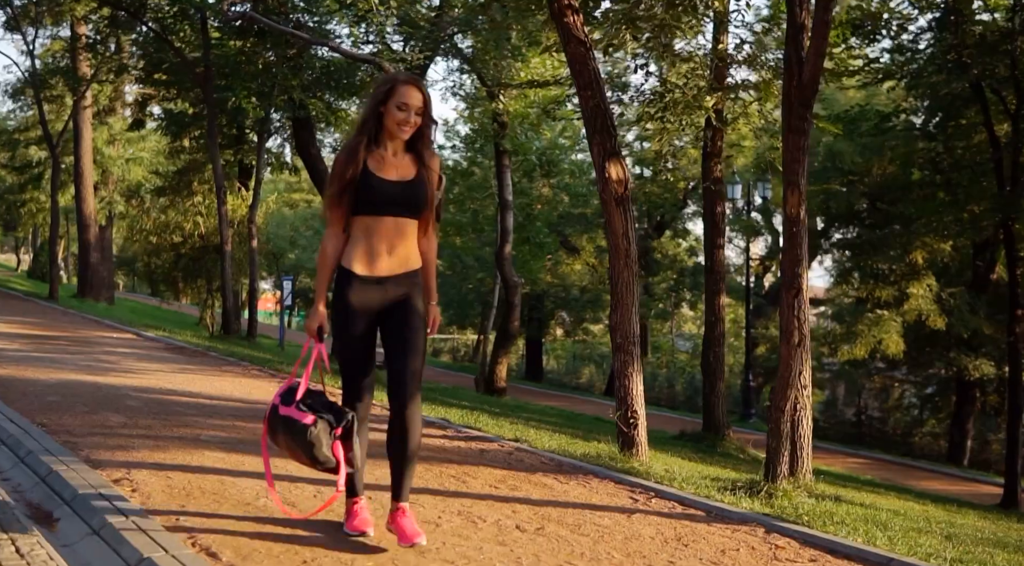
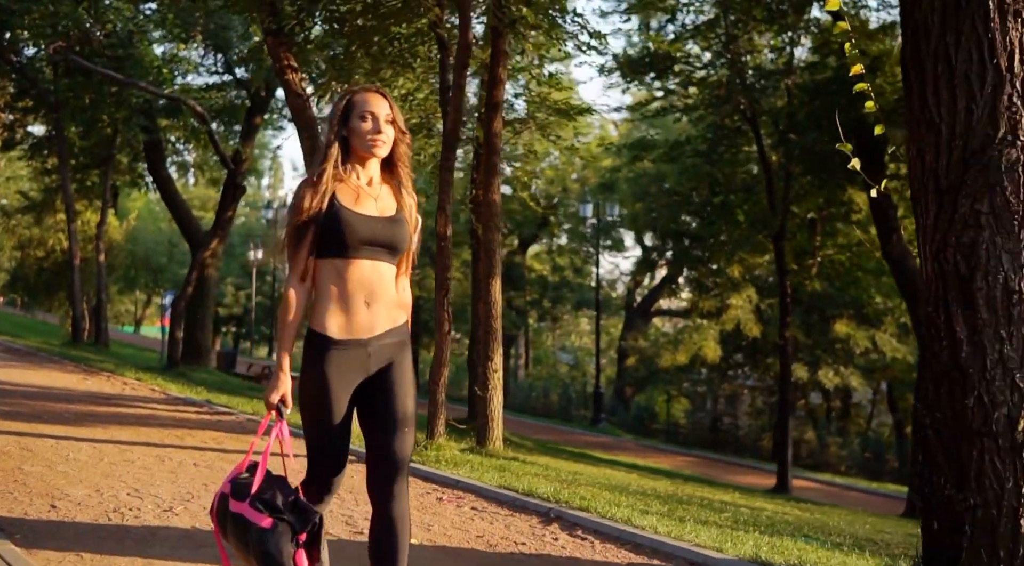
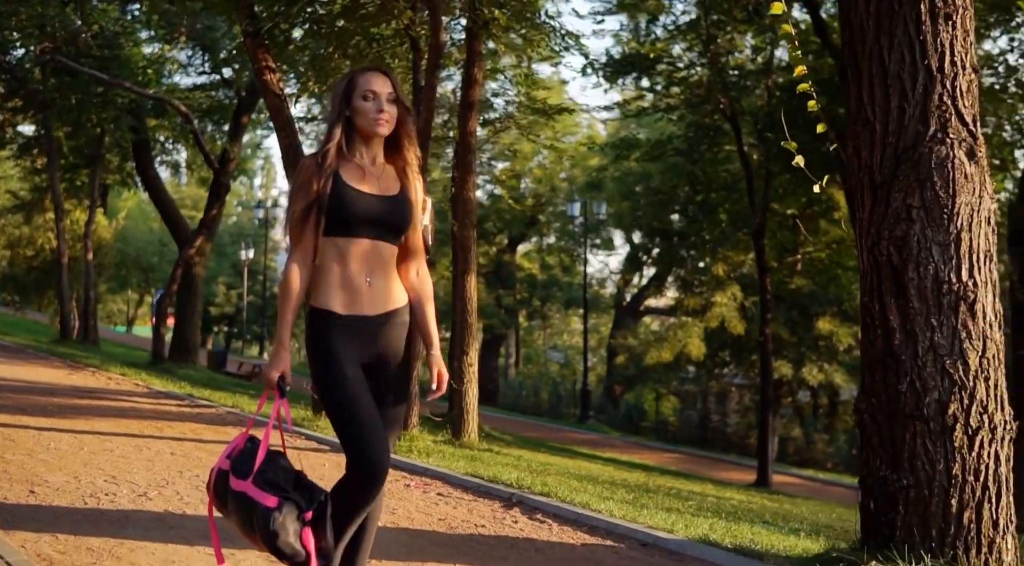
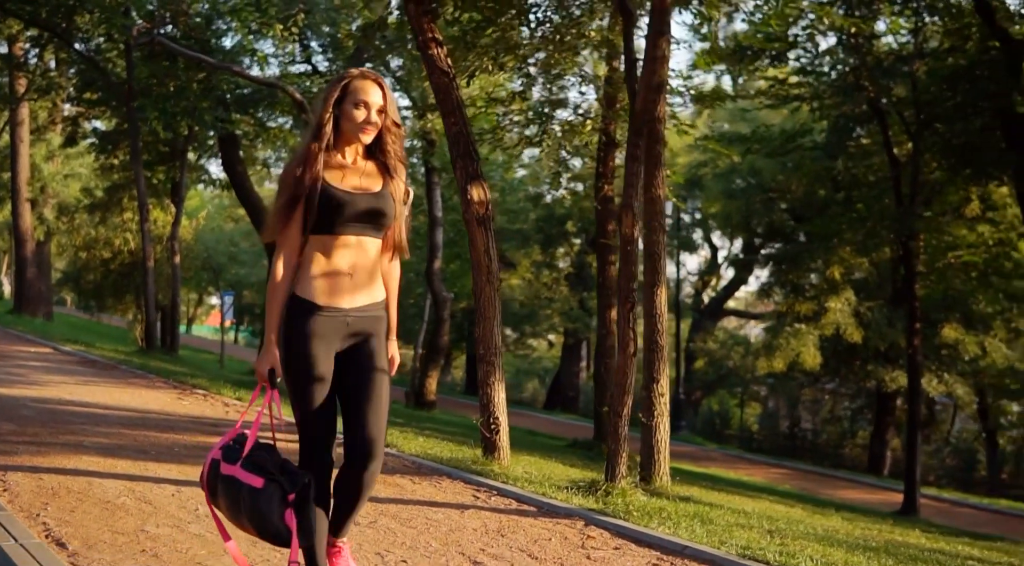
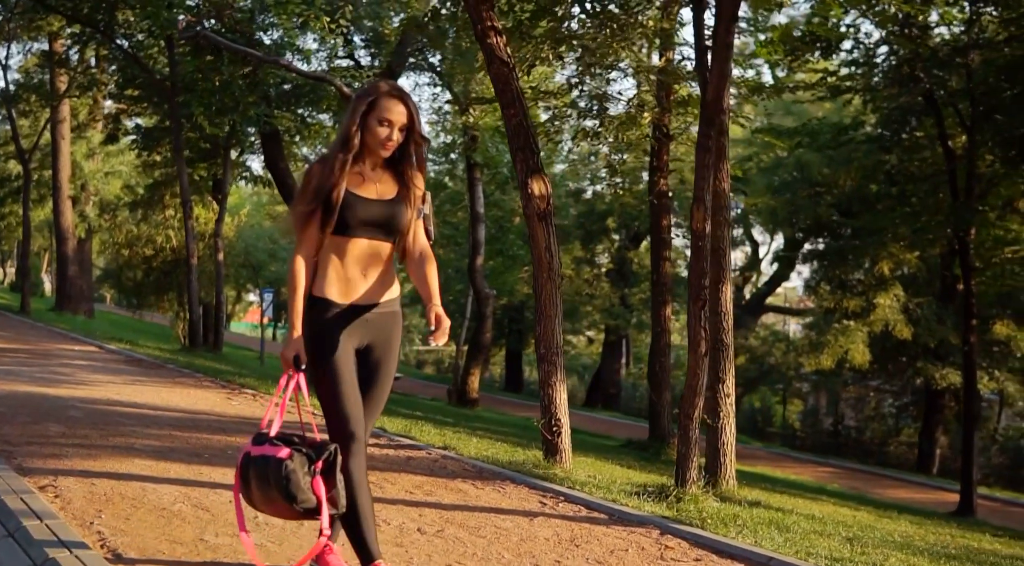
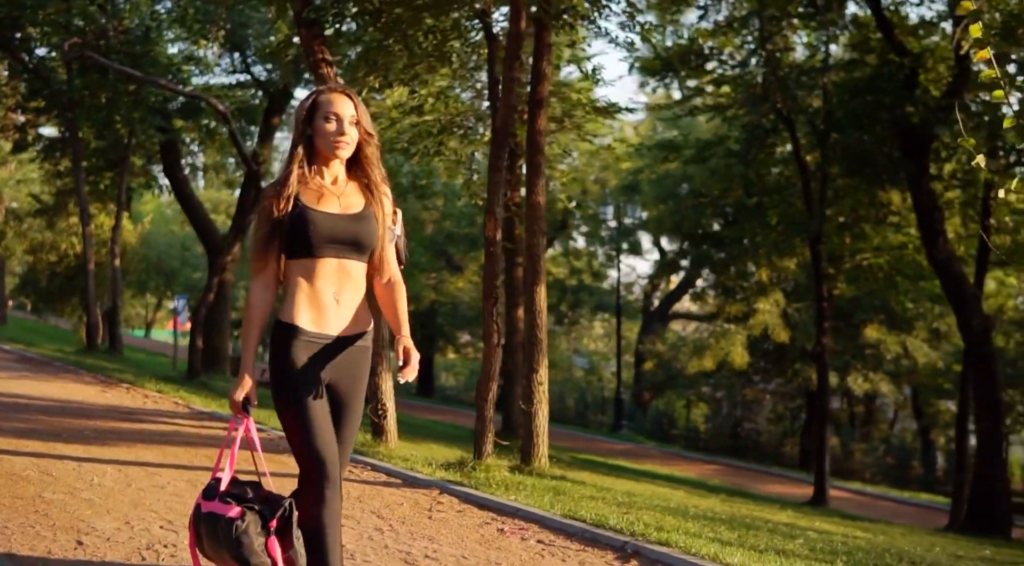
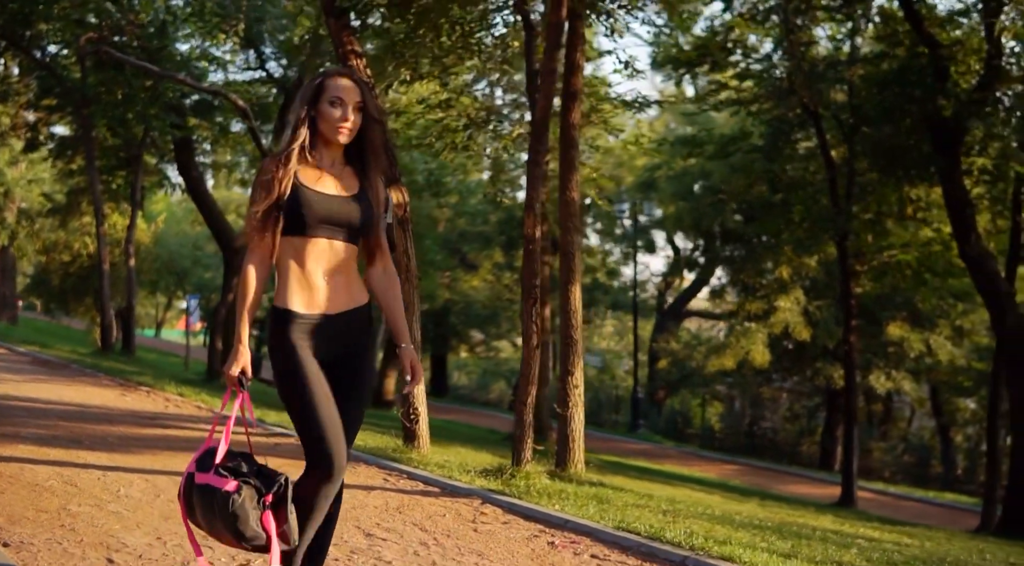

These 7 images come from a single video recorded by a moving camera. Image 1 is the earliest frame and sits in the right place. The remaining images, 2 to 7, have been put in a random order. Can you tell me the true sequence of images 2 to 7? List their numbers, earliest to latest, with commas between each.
5, 4, 7, 6, 2, 3
